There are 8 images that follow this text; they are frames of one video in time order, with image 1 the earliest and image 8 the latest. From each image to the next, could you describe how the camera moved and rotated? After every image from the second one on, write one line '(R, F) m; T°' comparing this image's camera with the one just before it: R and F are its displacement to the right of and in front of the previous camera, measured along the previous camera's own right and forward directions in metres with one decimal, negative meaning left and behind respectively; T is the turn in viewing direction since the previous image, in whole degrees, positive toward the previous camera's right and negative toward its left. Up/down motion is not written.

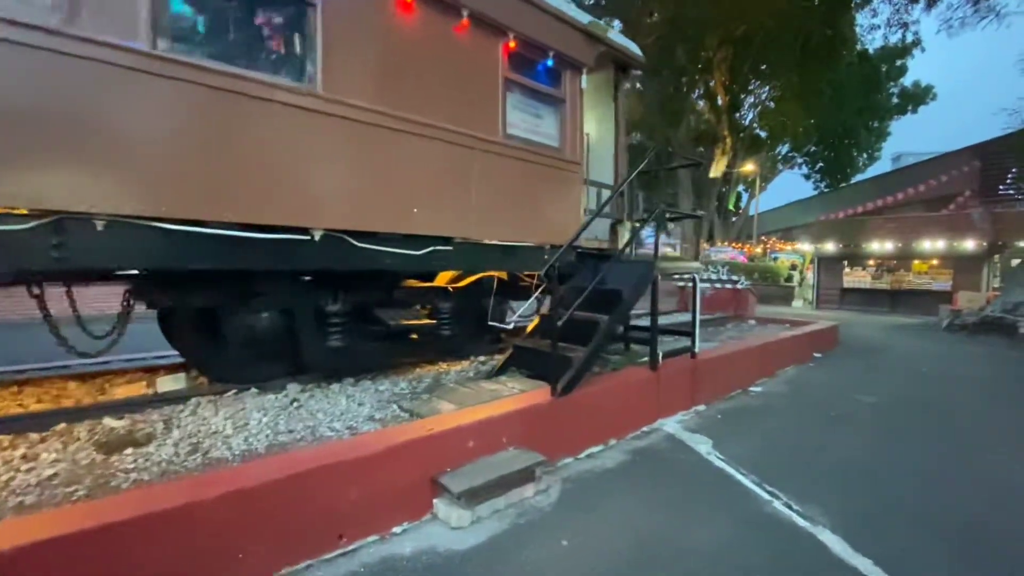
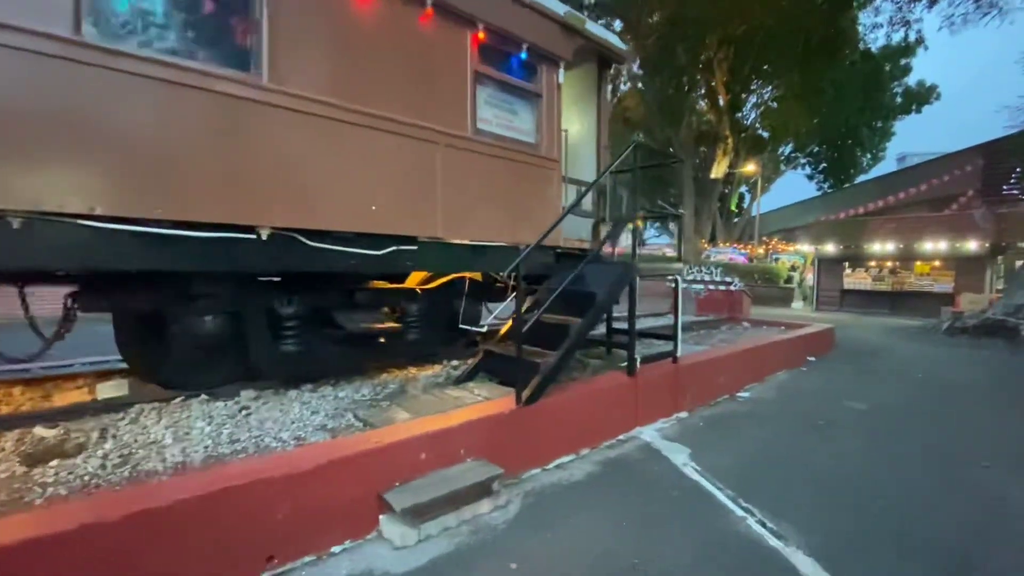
(+0.3, +0.2) m; 0°
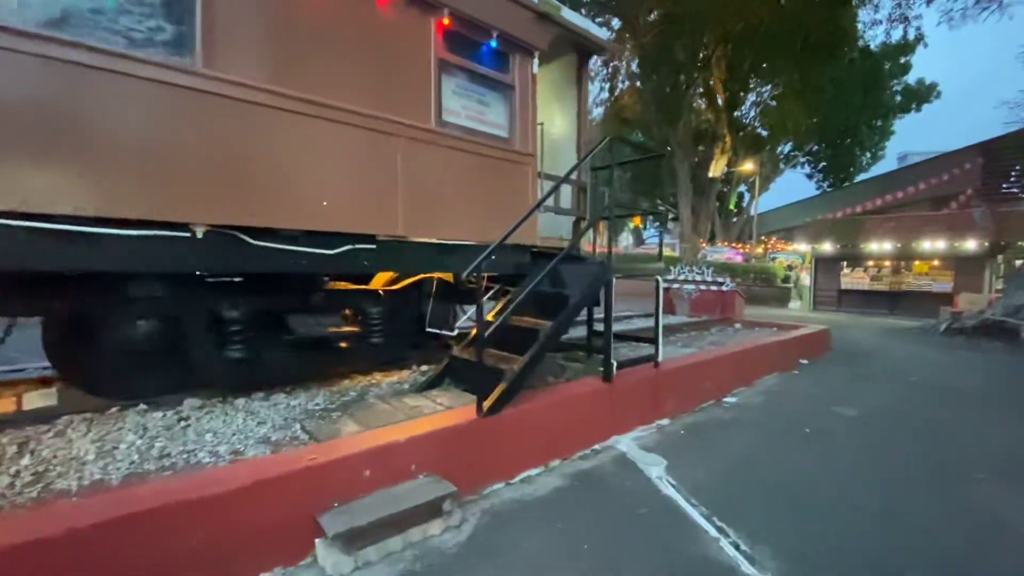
(+0.3, +0.3) m; 0°
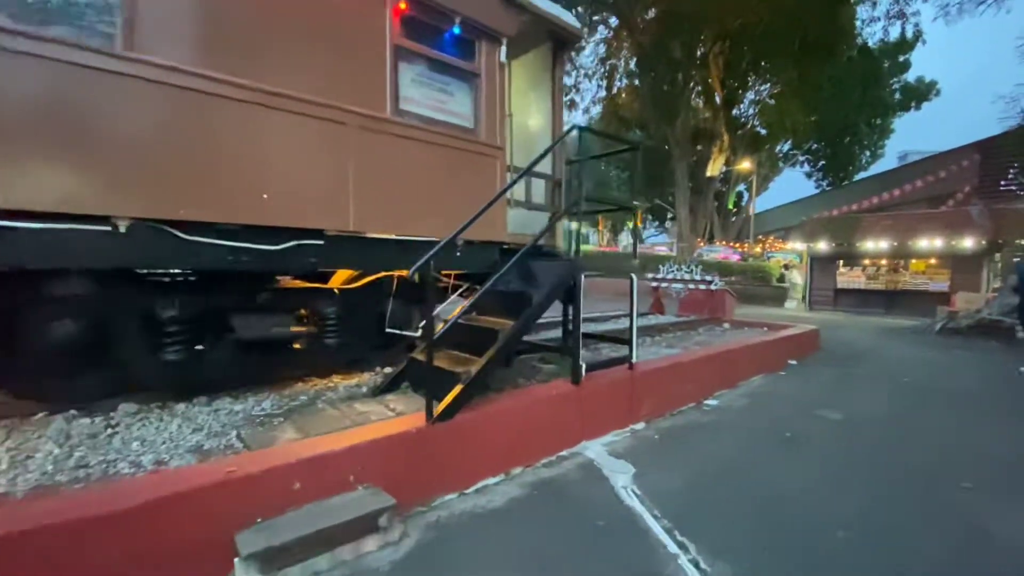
(+0.3, +0.2) m; 0°
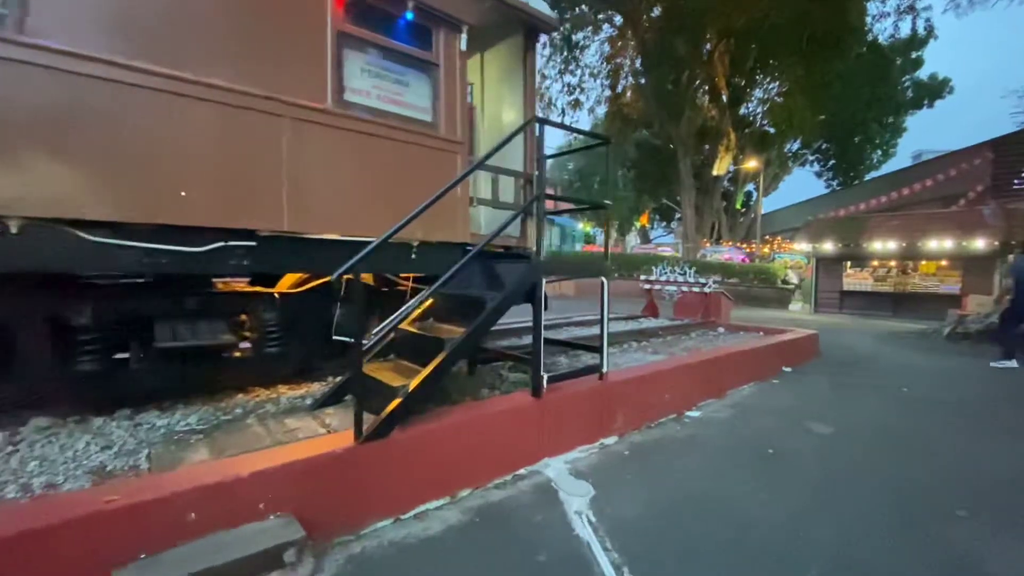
(+0.5, +0.3) m; -1°
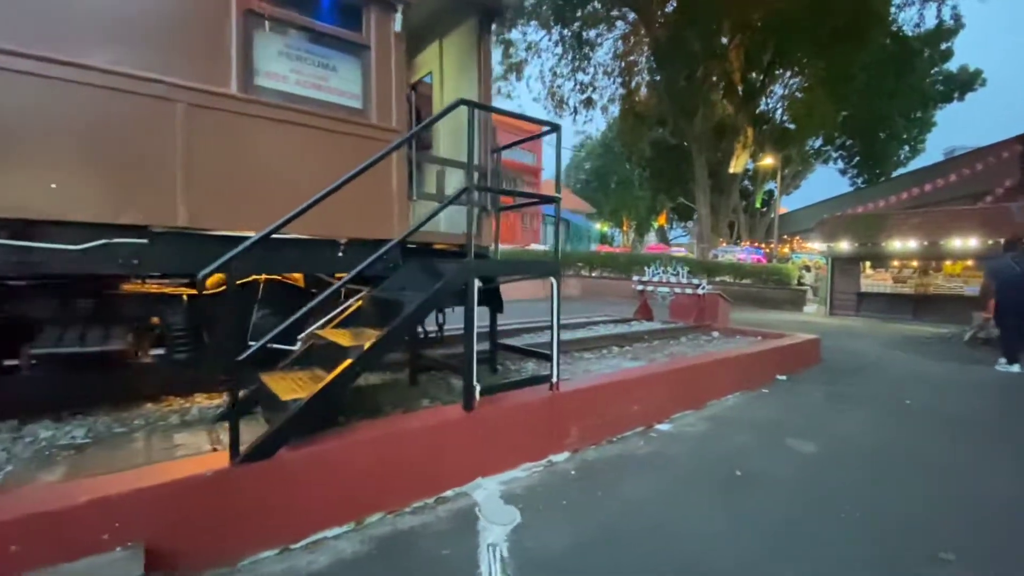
(+0.7, +0.4) m; -2°
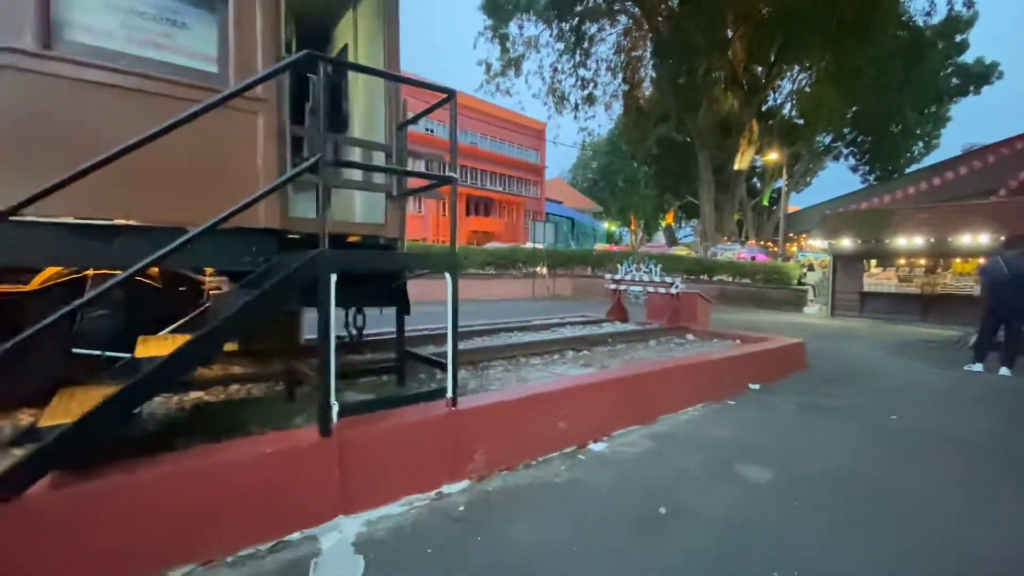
(+0.9, +0.7) m; -1°
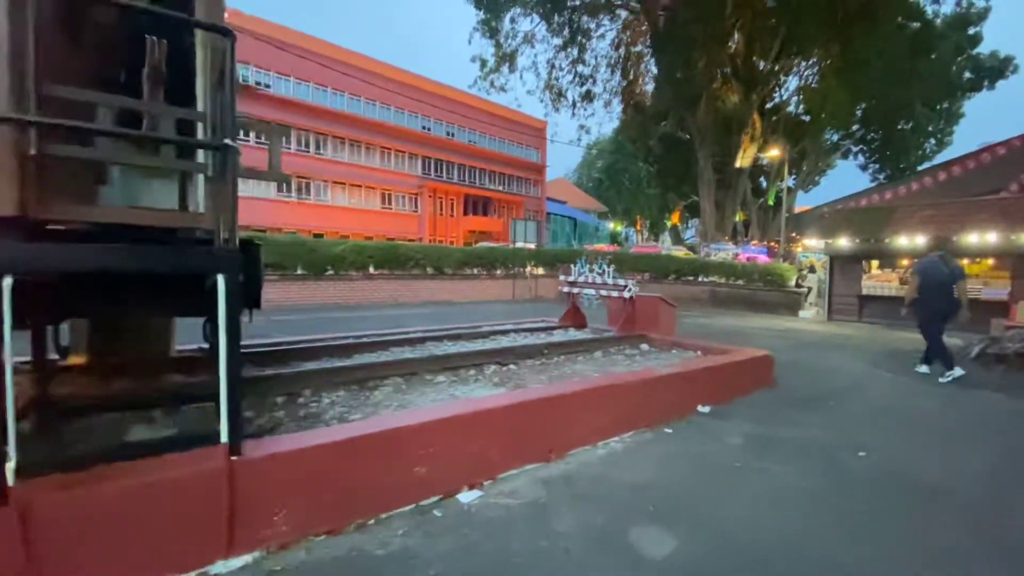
(+1.2, +0.9) m; -1°
